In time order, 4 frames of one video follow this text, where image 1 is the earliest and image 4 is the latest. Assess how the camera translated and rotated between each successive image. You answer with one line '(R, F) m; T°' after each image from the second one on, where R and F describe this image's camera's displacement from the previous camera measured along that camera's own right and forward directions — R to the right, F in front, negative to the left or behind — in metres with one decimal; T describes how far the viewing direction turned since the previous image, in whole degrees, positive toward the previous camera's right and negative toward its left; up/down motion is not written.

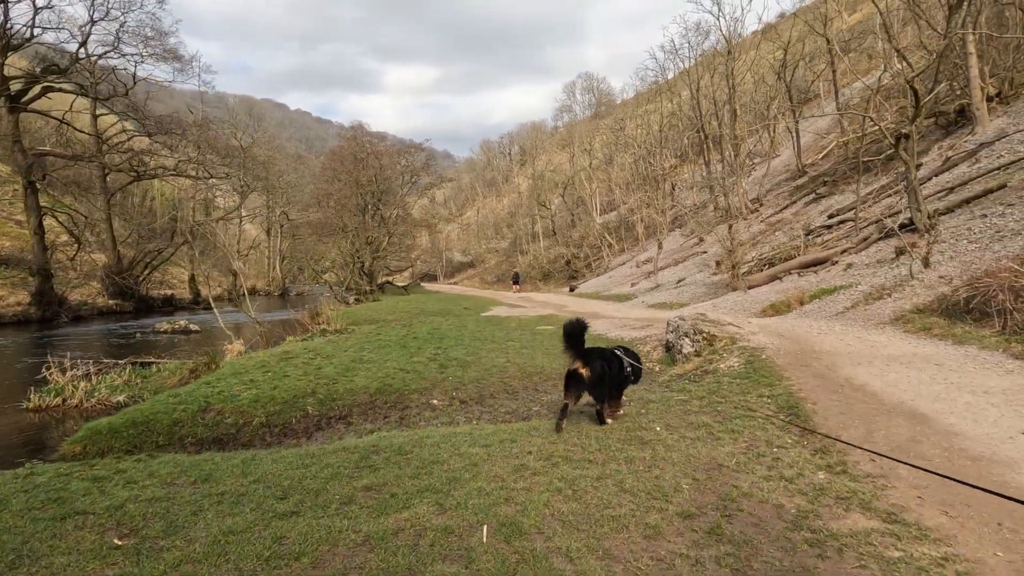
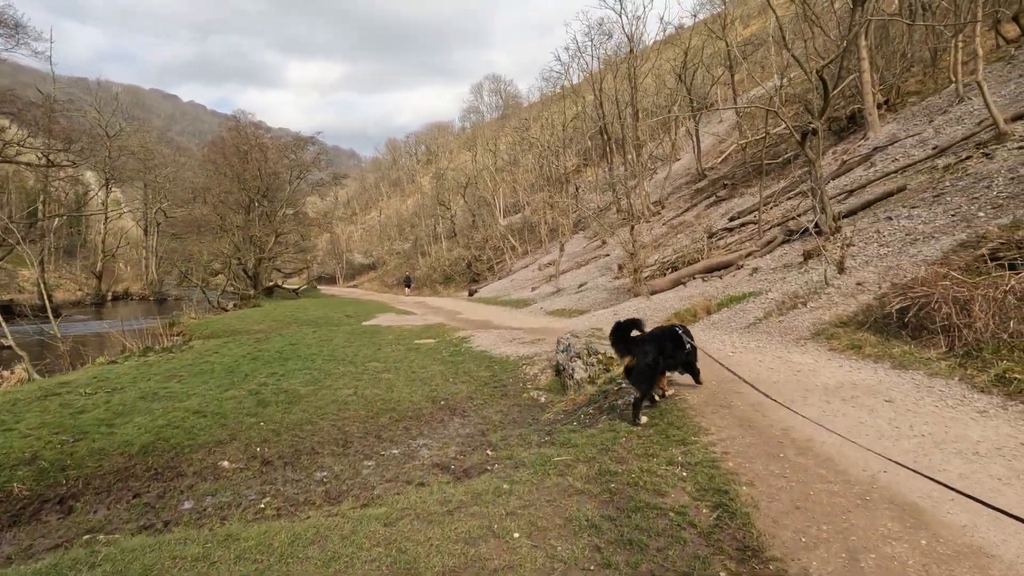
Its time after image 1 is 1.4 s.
(+0.7, +2.0) m; +8°
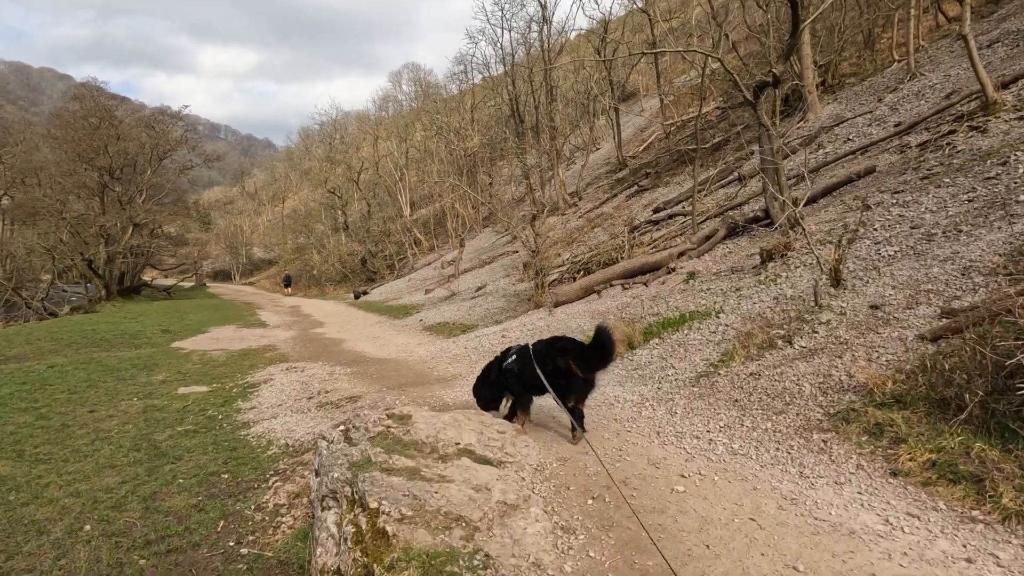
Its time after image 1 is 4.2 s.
(+1.3, +4.6) m; +6°
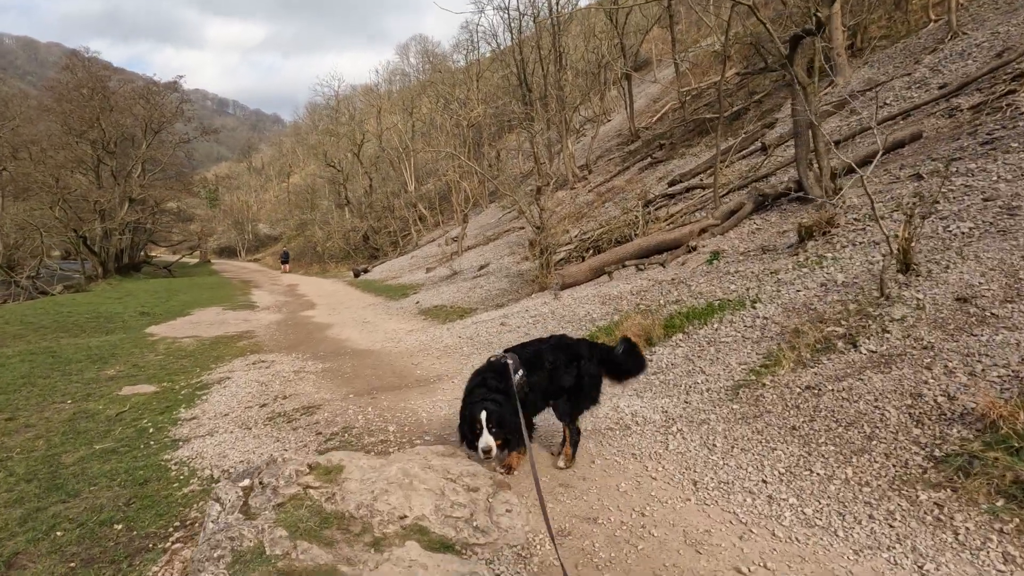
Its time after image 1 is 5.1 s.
(+0.1, +1.3) m; -1°
